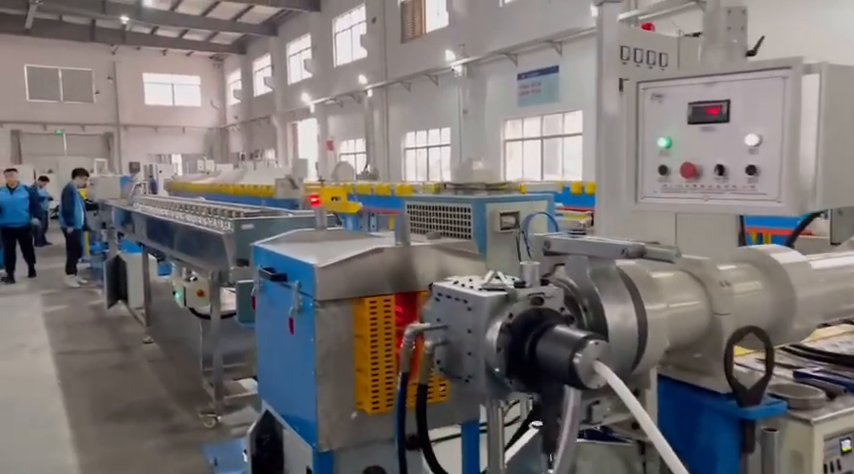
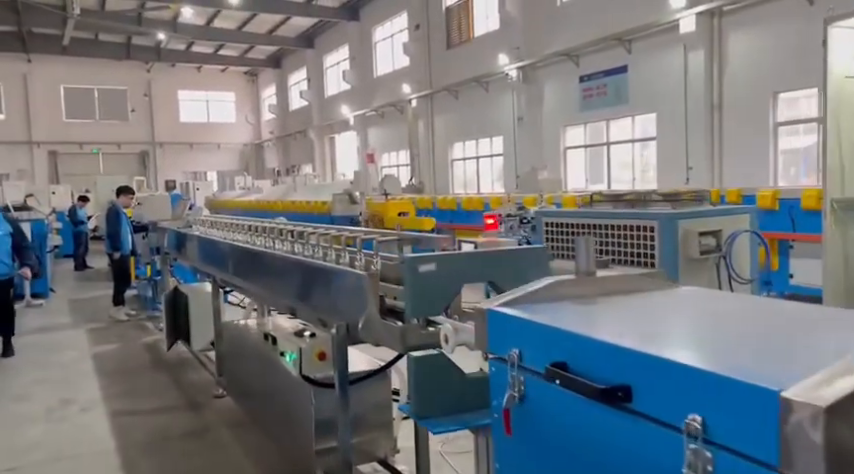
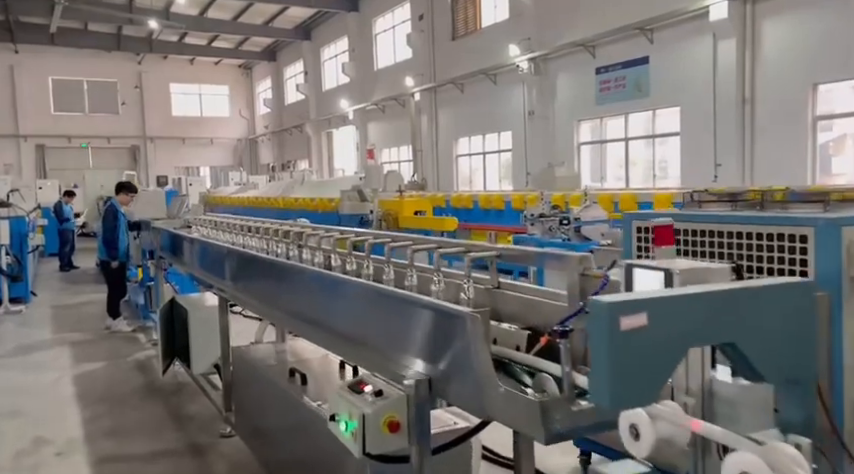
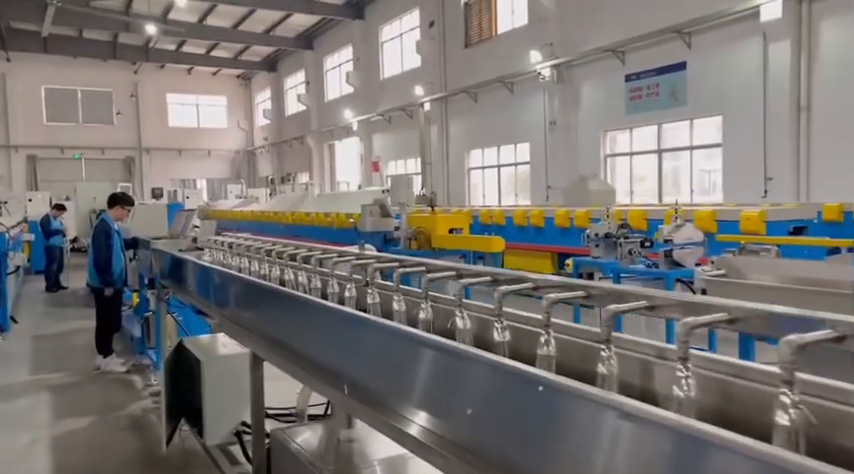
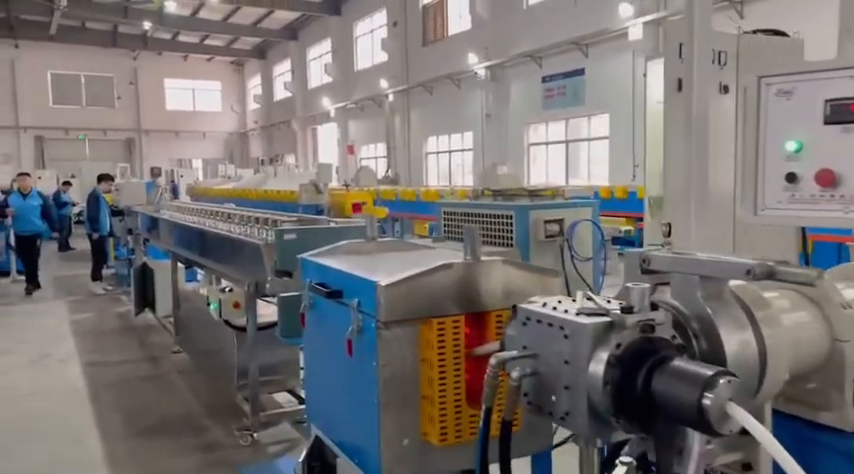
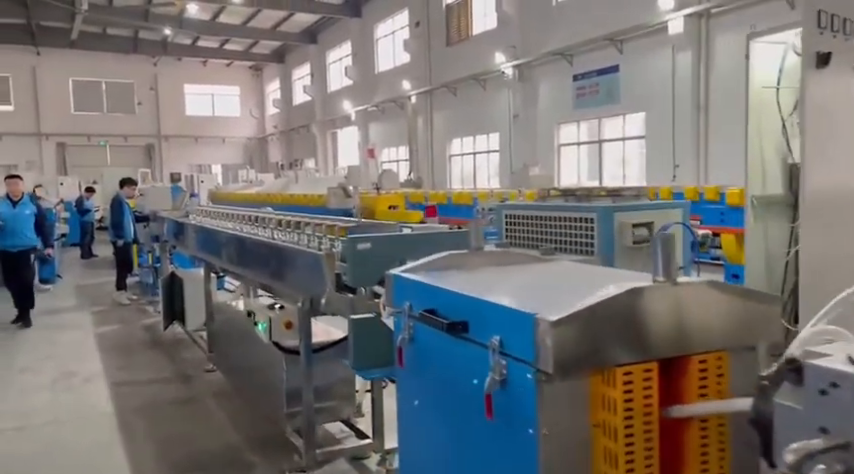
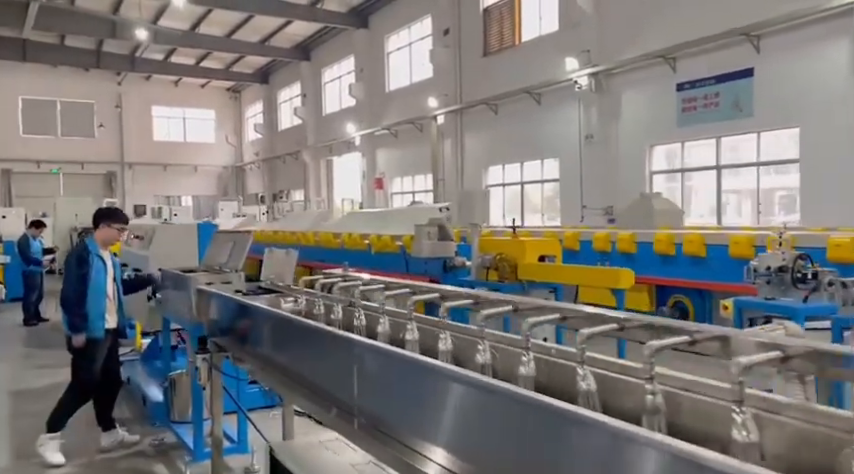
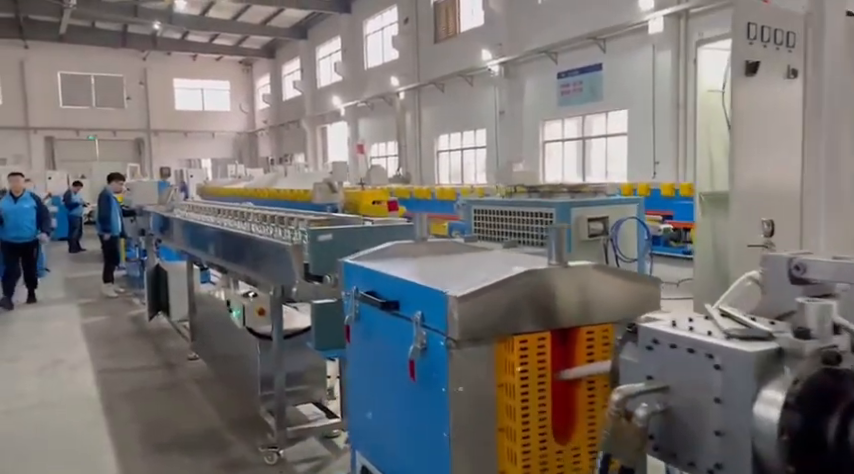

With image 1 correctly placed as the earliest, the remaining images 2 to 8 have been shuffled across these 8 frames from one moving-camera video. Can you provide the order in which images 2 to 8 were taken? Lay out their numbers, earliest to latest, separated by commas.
5, 8, 6, 2, 3, 4, 7
